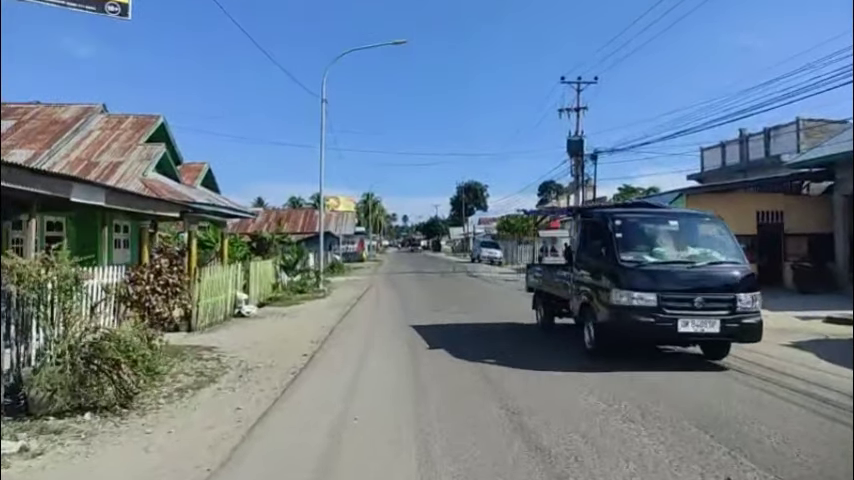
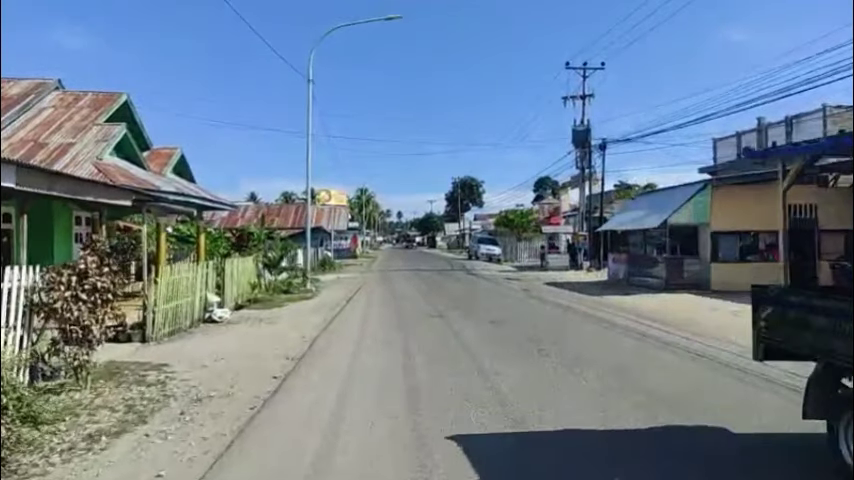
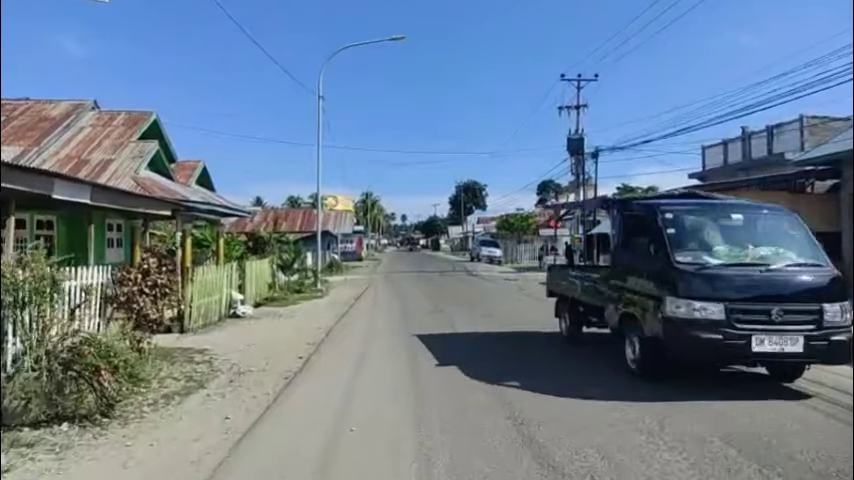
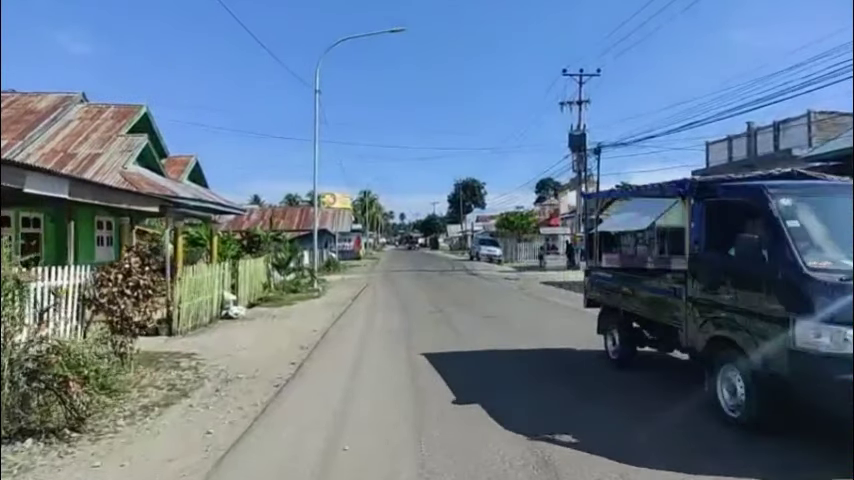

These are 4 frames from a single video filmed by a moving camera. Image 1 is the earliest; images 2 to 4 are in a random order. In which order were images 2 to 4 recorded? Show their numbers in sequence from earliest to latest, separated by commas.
3, 4, 2
